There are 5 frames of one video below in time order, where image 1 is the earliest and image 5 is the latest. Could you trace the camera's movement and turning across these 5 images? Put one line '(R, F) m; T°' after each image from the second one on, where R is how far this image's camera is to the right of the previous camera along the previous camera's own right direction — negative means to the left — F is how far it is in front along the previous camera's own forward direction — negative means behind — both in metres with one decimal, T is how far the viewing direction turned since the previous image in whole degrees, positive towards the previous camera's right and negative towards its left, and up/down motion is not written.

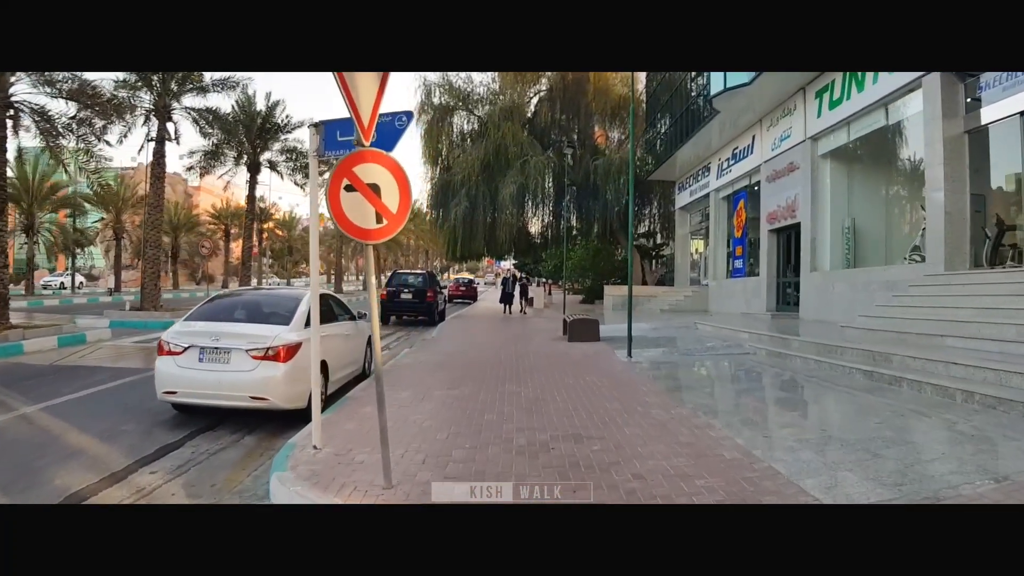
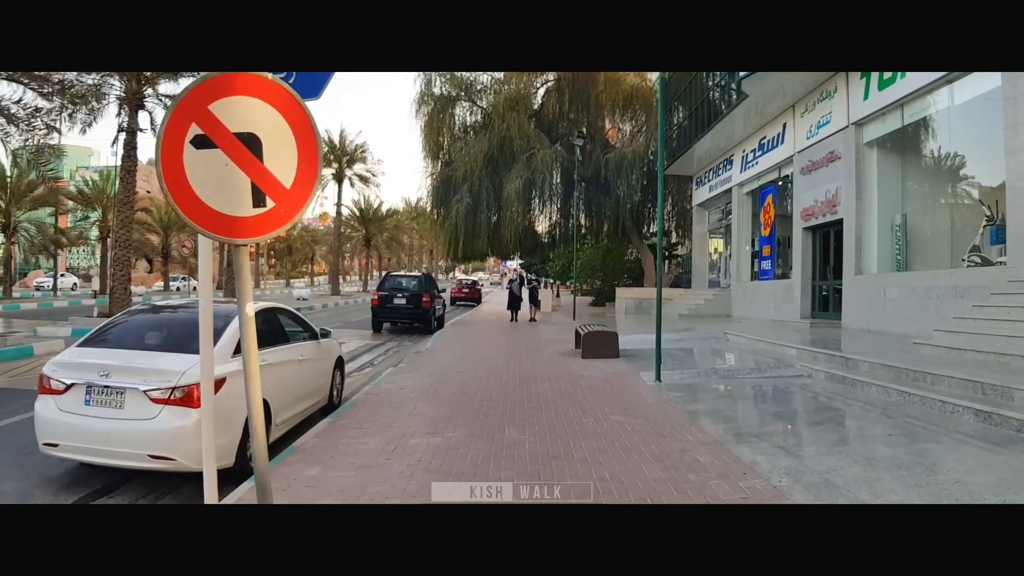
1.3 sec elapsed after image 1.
(0.0, +1.8) m; -1°
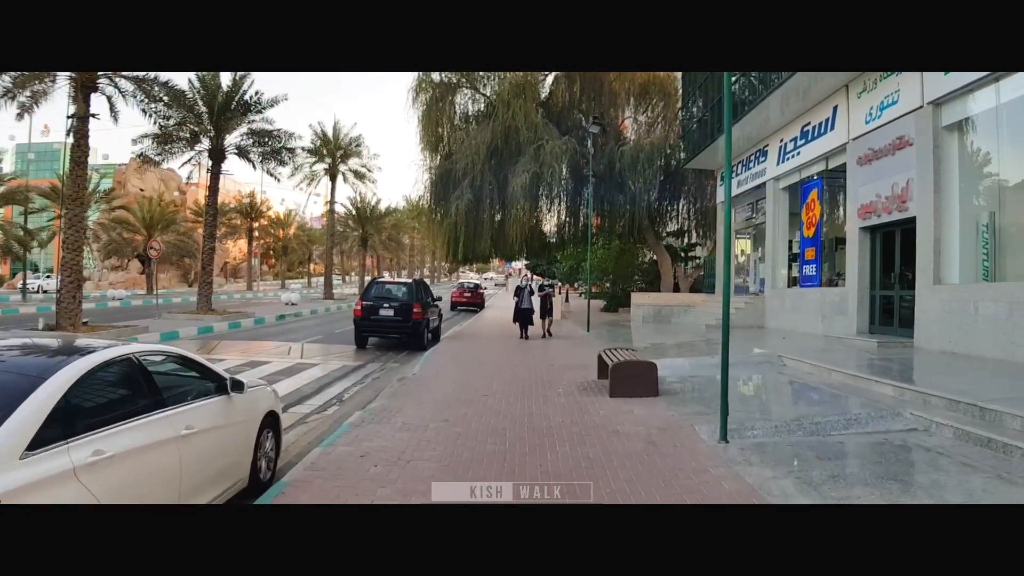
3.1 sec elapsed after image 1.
(0.0, +2.3) m; 0°
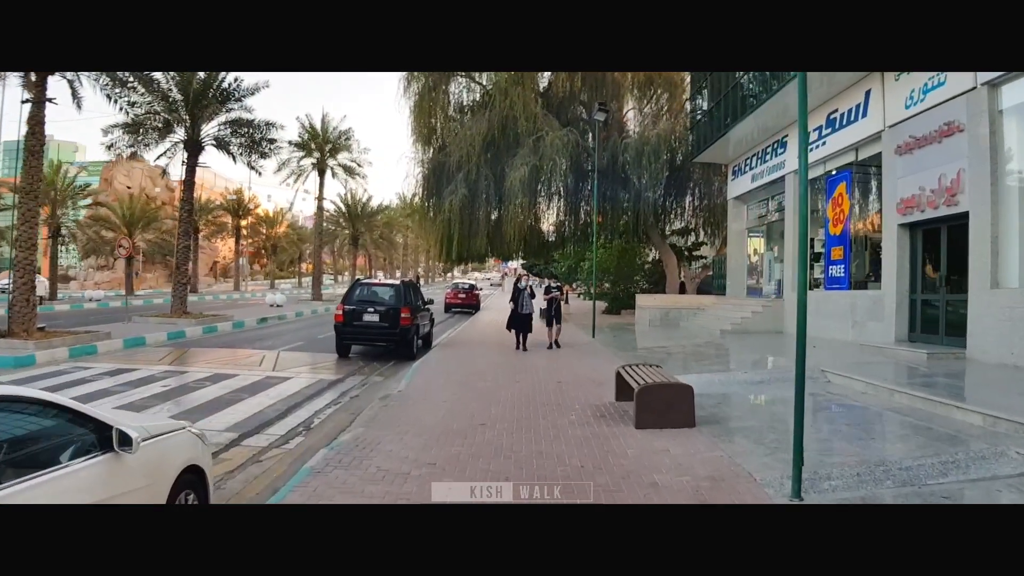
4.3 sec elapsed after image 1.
(-0.1, +1.4) m; 0°
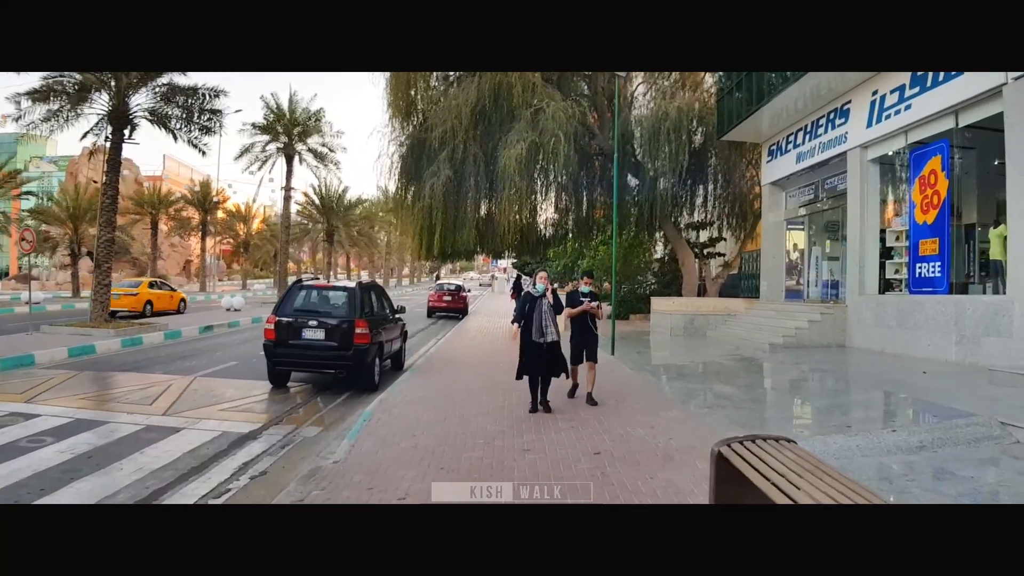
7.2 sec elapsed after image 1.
(-0.2, +3.4) m; +1°
